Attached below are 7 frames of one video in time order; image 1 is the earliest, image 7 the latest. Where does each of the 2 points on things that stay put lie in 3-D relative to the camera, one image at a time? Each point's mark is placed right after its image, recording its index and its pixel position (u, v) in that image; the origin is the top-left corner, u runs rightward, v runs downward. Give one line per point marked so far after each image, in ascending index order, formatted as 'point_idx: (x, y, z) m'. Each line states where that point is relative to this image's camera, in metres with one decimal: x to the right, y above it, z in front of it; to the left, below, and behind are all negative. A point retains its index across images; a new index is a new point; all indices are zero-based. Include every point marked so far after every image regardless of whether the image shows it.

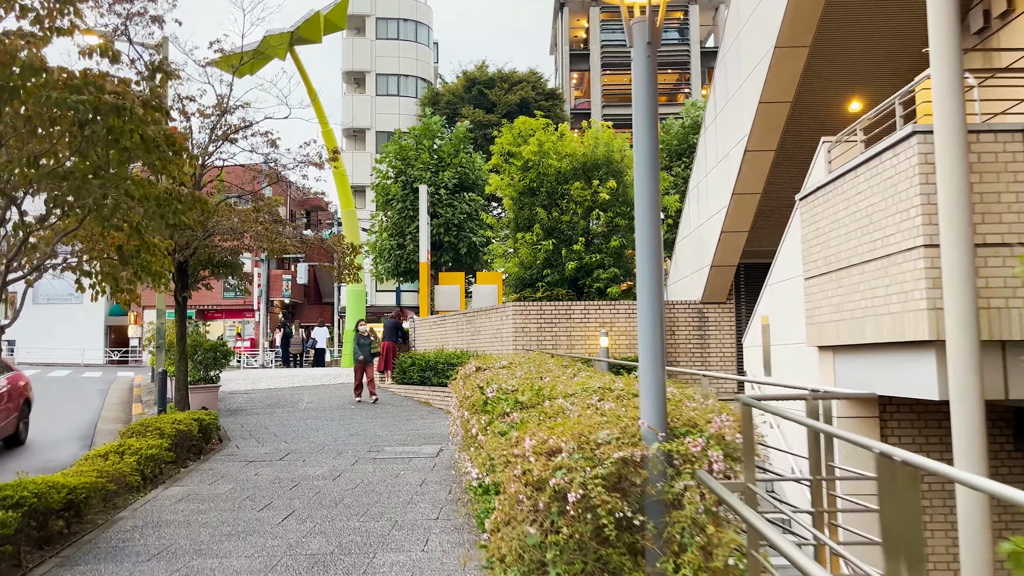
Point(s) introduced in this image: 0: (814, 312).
0: (+3.0, -0.2, +8.0) m
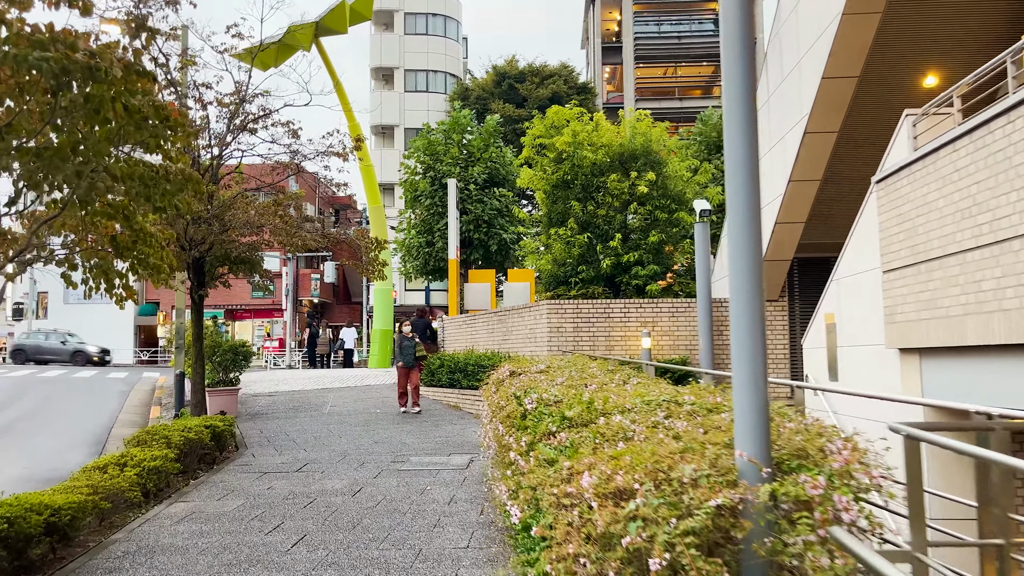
0: (+3.3, -0.2, +7.0) m
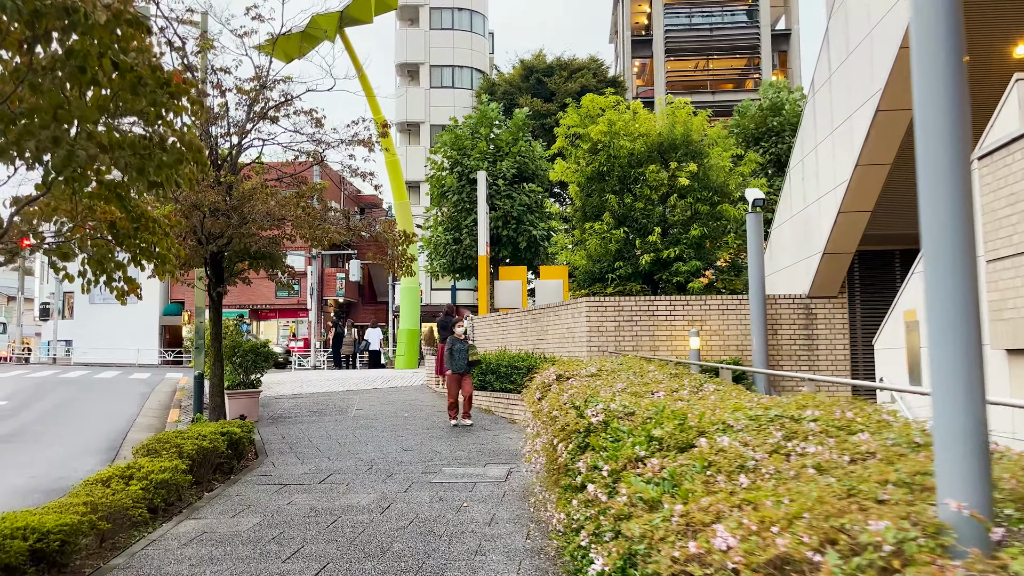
0: (+3.7, -0.1, +6.1) m
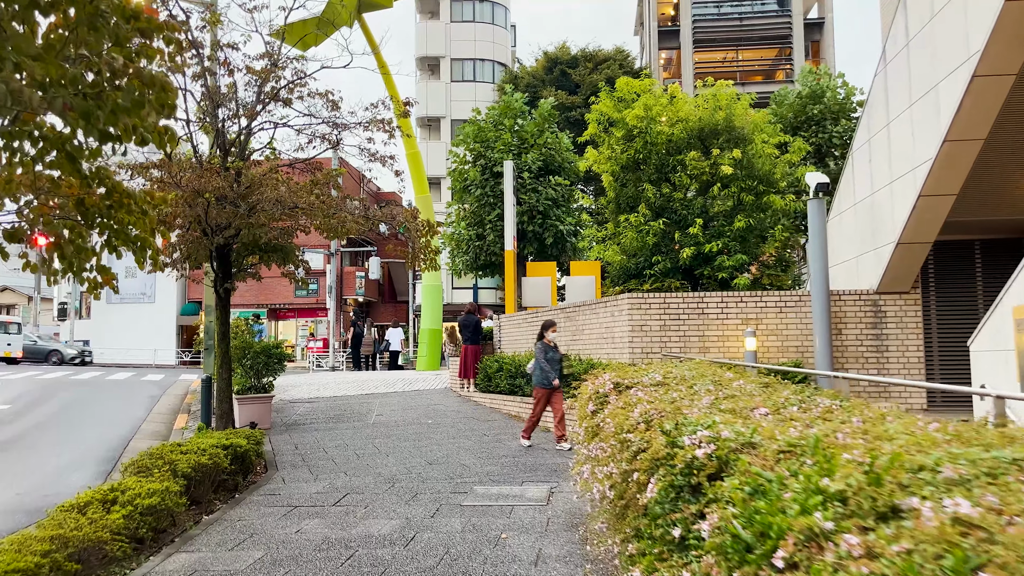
0: (+4.0, -0.1, +4.9) m
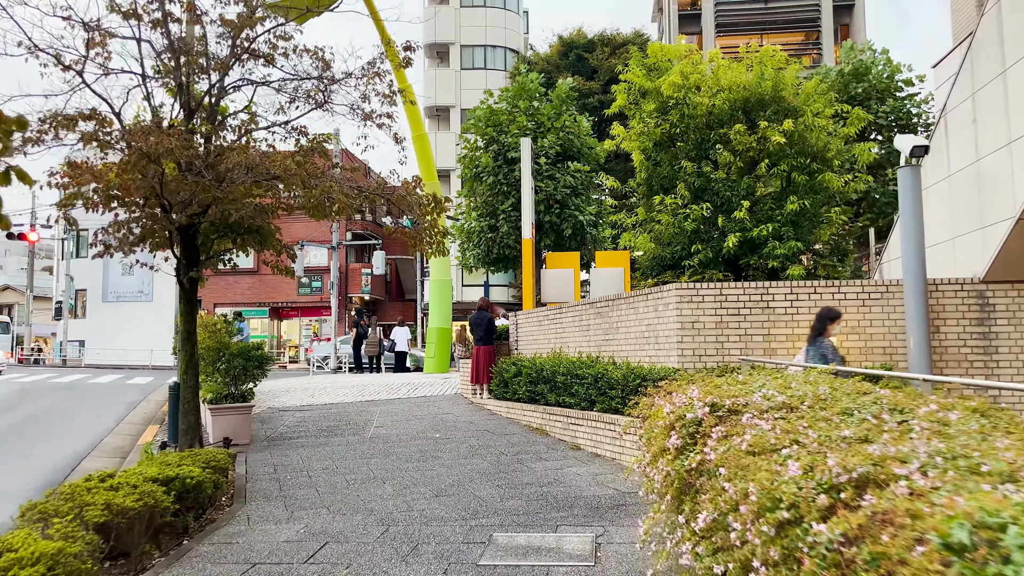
0: (+4.2, +0.1, +3.0) m
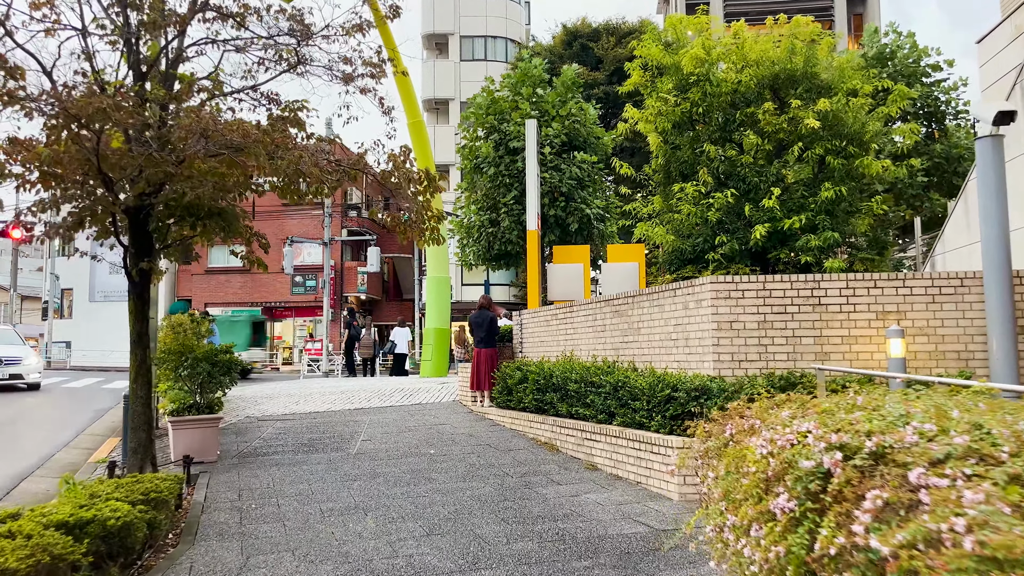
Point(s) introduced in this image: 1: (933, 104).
0: (+4.2, +0.1, +1.7) m
1: (+10.0, +4.4, +19.5) m
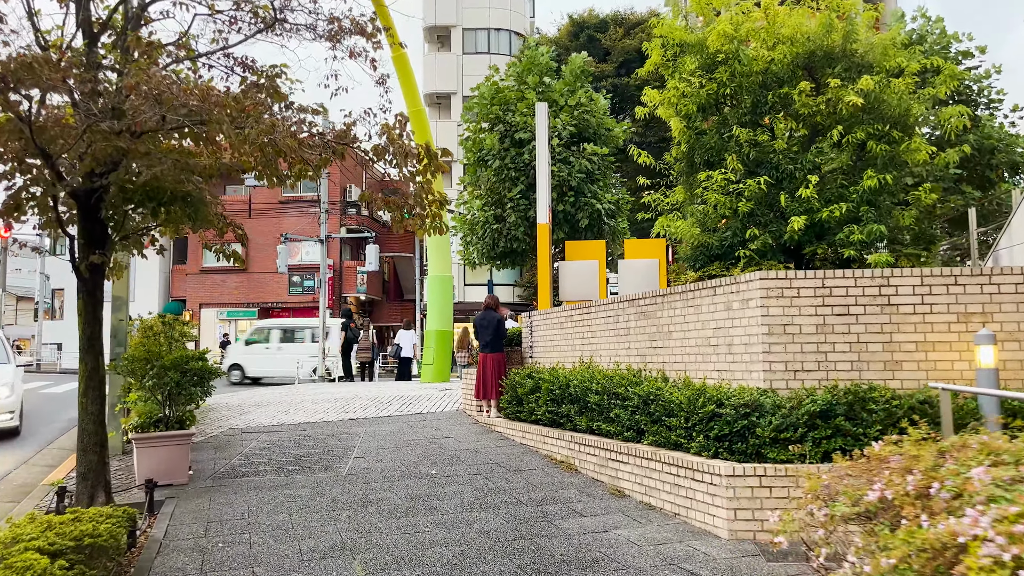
0: (+4.3, +0.2, +0.6) m
1: (+10.2, +4.4, +18.4) m
